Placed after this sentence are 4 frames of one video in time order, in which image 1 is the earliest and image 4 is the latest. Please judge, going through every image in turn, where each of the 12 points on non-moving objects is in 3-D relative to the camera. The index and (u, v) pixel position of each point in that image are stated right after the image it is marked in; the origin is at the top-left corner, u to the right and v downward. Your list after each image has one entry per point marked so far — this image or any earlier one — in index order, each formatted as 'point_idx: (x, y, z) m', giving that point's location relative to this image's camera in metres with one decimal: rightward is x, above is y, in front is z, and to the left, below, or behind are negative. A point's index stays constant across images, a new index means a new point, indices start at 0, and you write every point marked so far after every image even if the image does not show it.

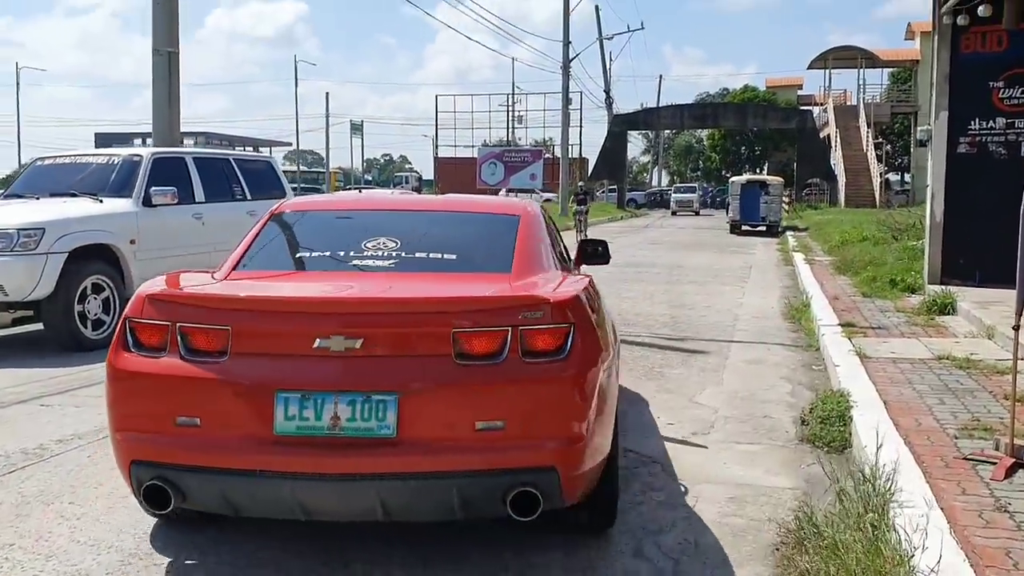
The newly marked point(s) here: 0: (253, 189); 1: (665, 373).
0: (-3.3, +1.3, +12.7) m
1: (+1.4, -0.7, +8.9) m
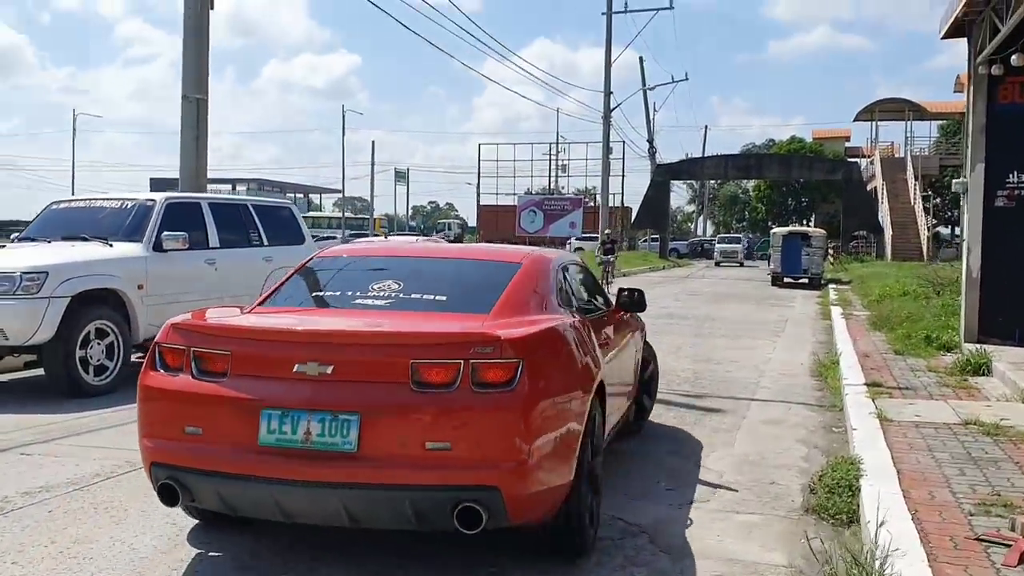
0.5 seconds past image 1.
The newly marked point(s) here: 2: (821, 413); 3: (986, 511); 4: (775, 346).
0: (-3.1, +0.7, +12.6) m
1: (+1.4, -1.2, +8.5) m
2: (+2.9, -1.2, +9.6) m
3: (+2.5, -1.2, +5.3) m
4: (+4.1, -0.9, +15.8) m
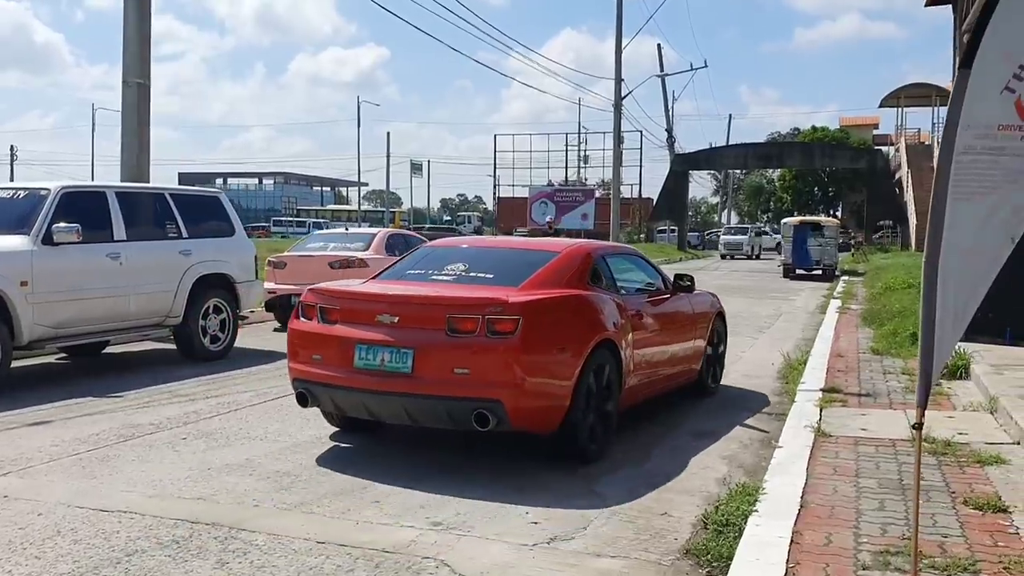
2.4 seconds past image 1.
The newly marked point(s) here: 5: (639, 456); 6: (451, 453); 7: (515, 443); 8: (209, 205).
0: (-3.8, +0.7, +11.7) m
1: (+0.6, -1.2, +7.4) m
2: (+2.2, -1.1, +8.5) m
3: (+1.6, -1.2, +4.2) m
4: (+3.6, -0.8, +14.7) m
5: (+0.9, -1.2, +7.2) m
6: (-0.4, -1.2, +7.0) m
7: (0.0, -1.1, +7.4) m
8: (-3.7, +1.0, +12.2) m
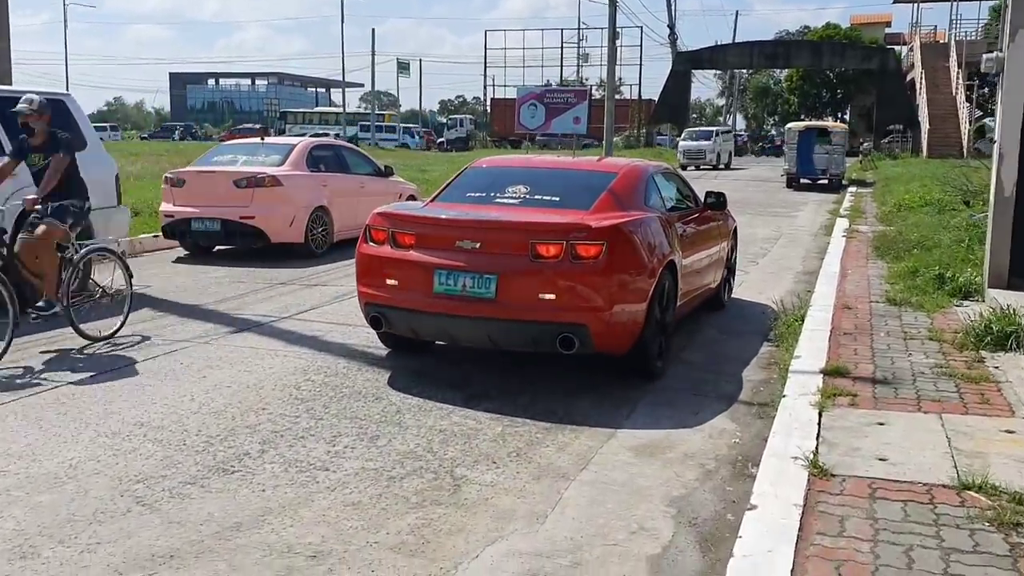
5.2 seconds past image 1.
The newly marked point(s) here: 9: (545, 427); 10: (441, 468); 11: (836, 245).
0: (-4.5, +1.4, +9.1) m
1: (-0.2, -0.9, +5.0) m
2: (+1.4, -0.8, +6.1) m
3: (+0.8, -1.3, +1.8) m
4: (+2.8, +0.1, +12.2) m
5: (+0.2, -1.0, +4.8) m
6: (-1.2, -1.0, +4.6) m
7: (-0.7, -0.9, +5.0) m
8: (-4.4, +1.7, +9.6) m
9: (+0.2, -0.8, +5.7) m
10: (-0.4, -0.9, +5.1) m
11: (+4.7, +0.6, +14.6) m
